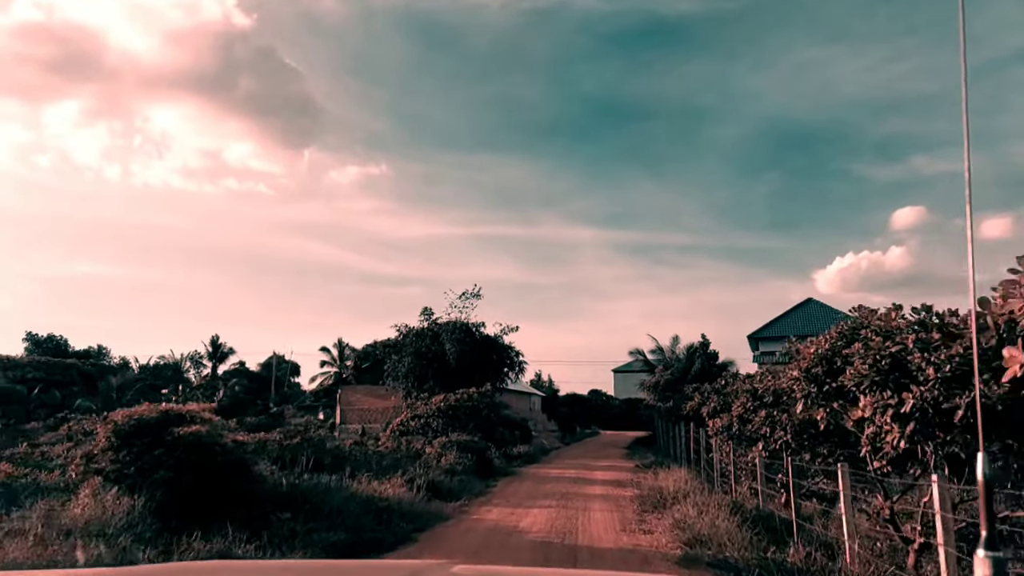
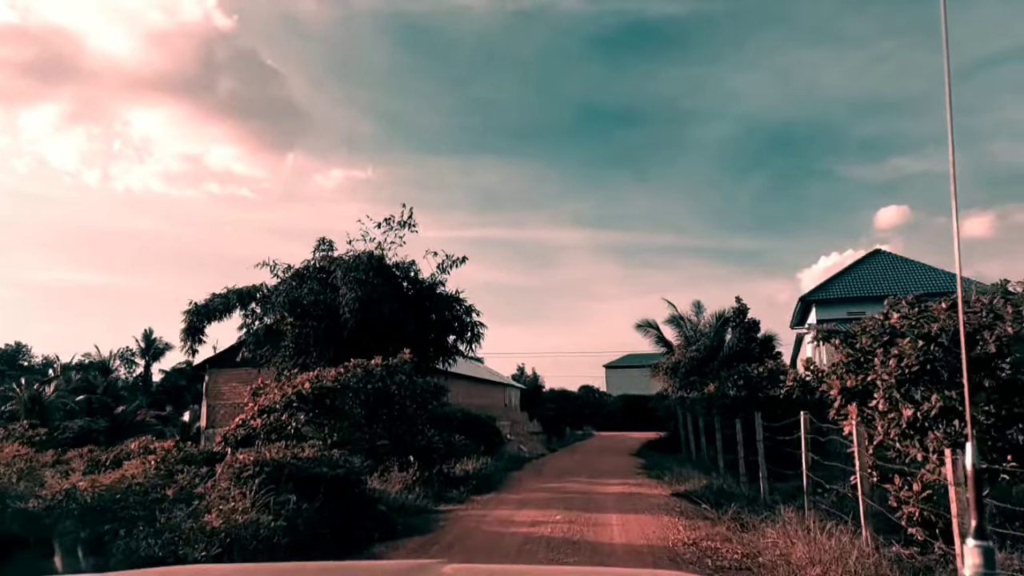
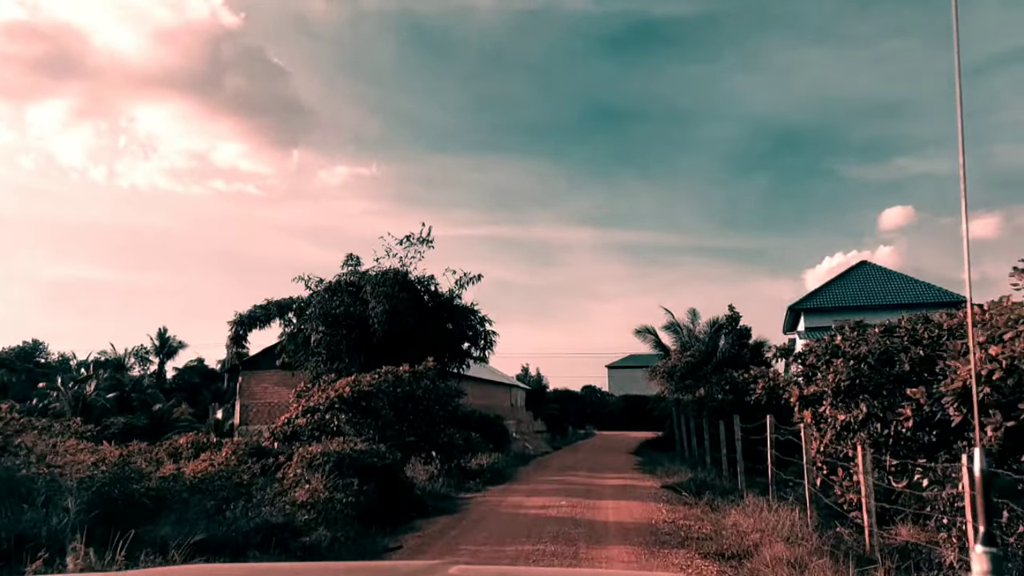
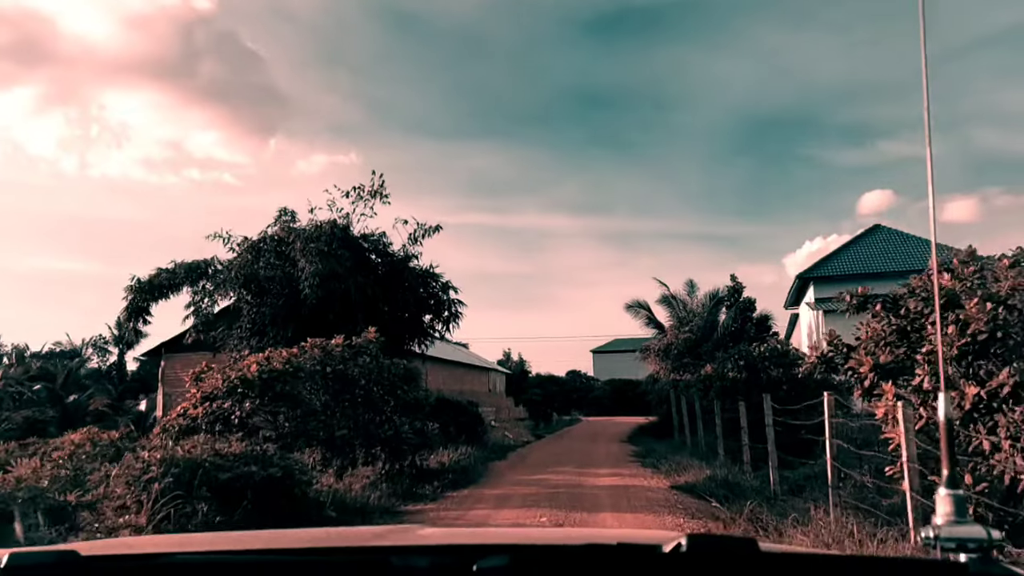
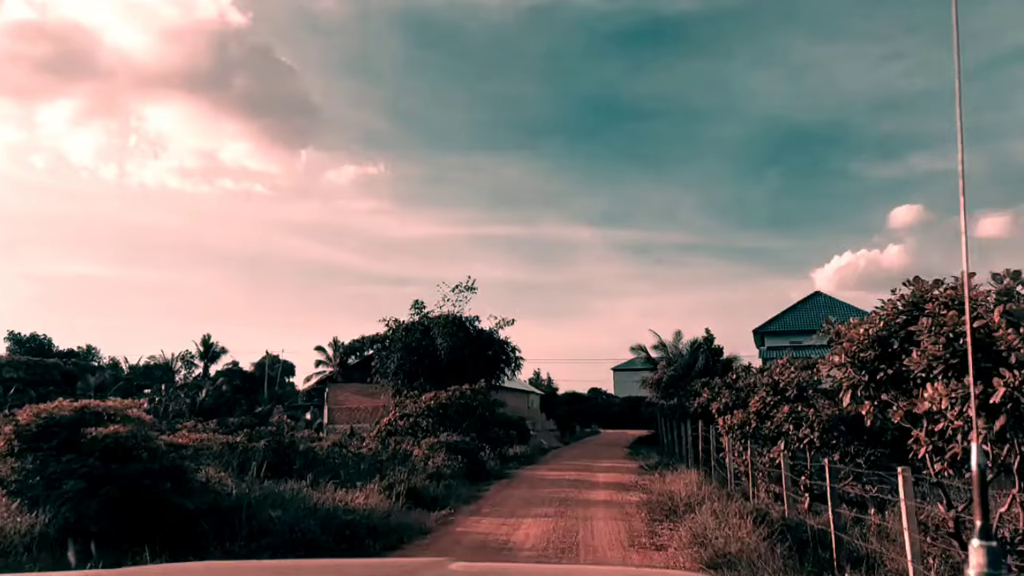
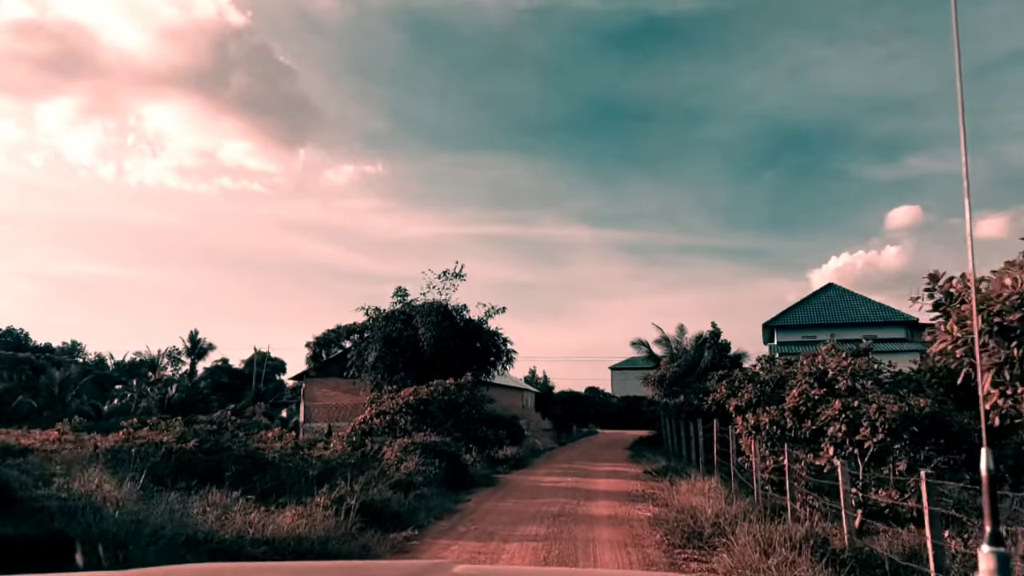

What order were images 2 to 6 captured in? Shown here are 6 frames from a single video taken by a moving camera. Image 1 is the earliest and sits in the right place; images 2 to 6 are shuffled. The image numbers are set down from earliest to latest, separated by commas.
5, 6, 3, 2, 4
